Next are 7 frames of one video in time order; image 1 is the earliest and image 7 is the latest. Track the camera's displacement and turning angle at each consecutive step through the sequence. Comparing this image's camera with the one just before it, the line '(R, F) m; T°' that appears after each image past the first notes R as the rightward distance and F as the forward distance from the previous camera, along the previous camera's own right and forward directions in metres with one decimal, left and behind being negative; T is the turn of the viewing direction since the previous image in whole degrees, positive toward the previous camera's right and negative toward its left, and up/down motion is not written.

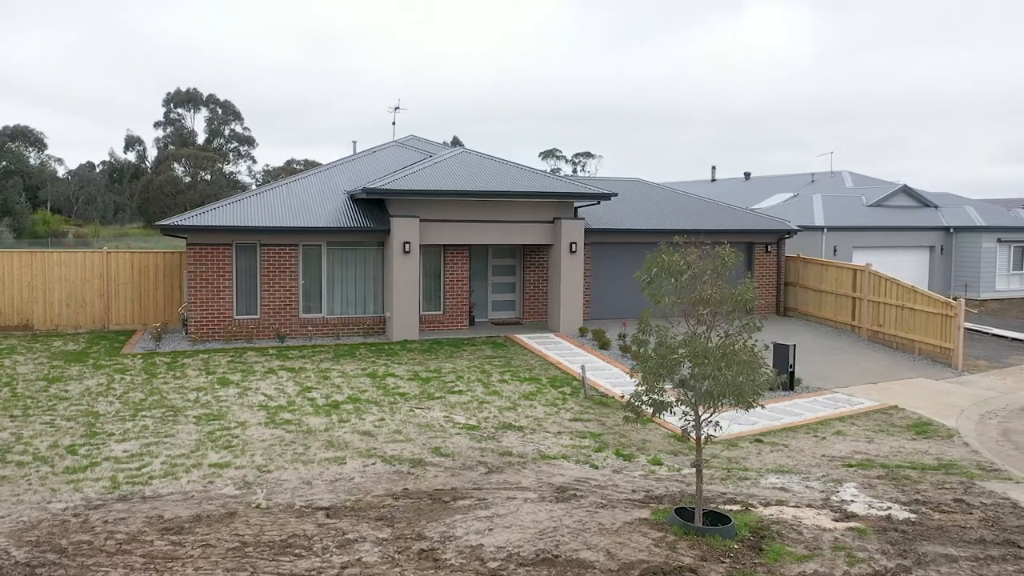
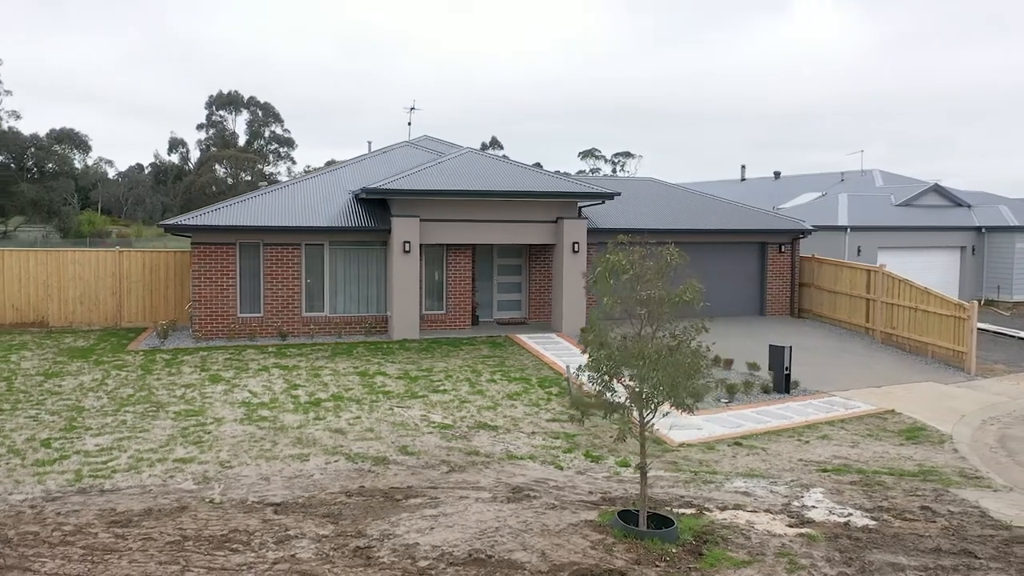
(+0.8, 0.0) m; -3°
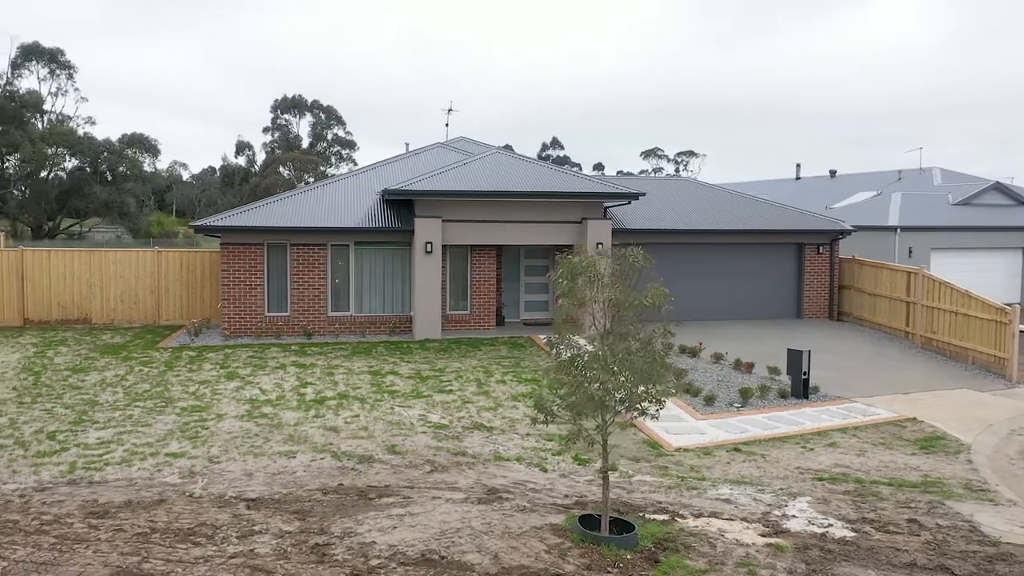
(+0.8, 0.0) m; -5°
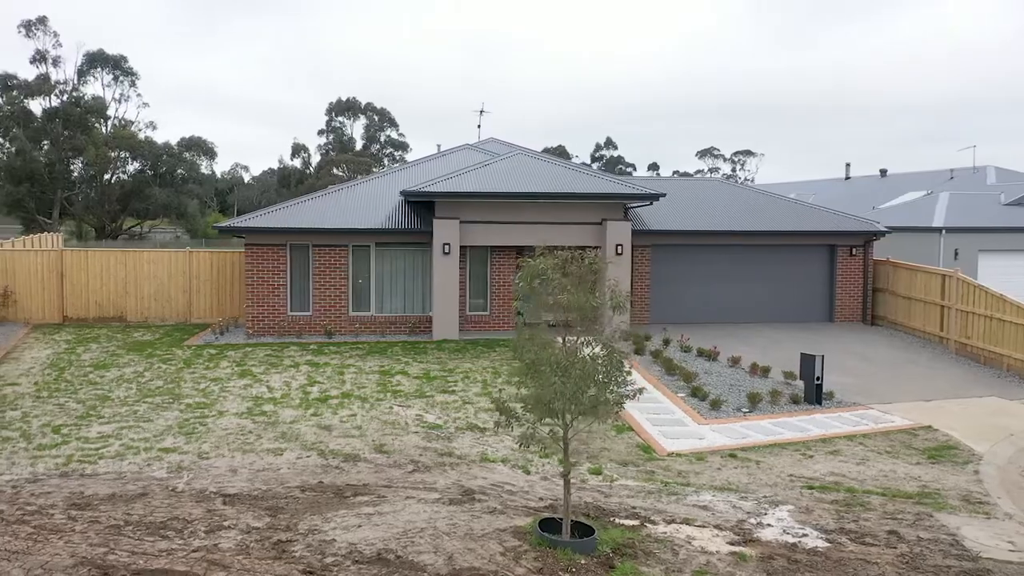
(+0.8, 0.0) m; -4°
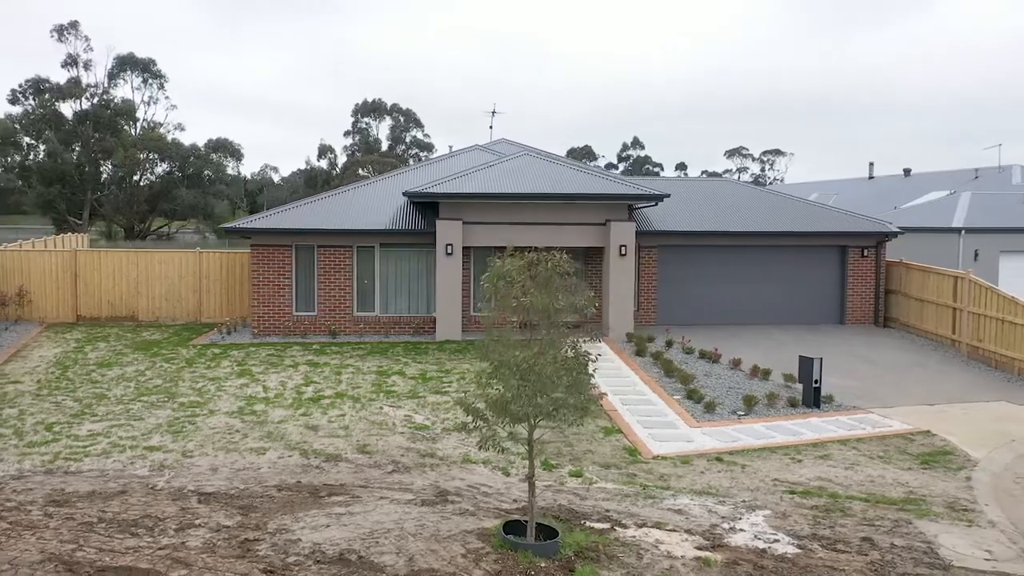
(+0.5, 0.0) m; -2°
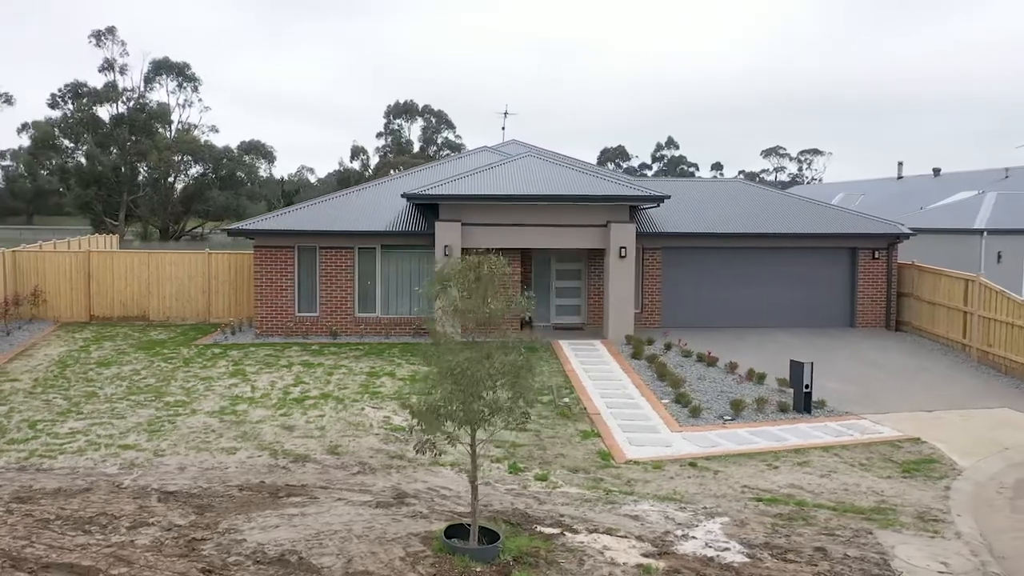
(+0.8, 0.0) m; -3°
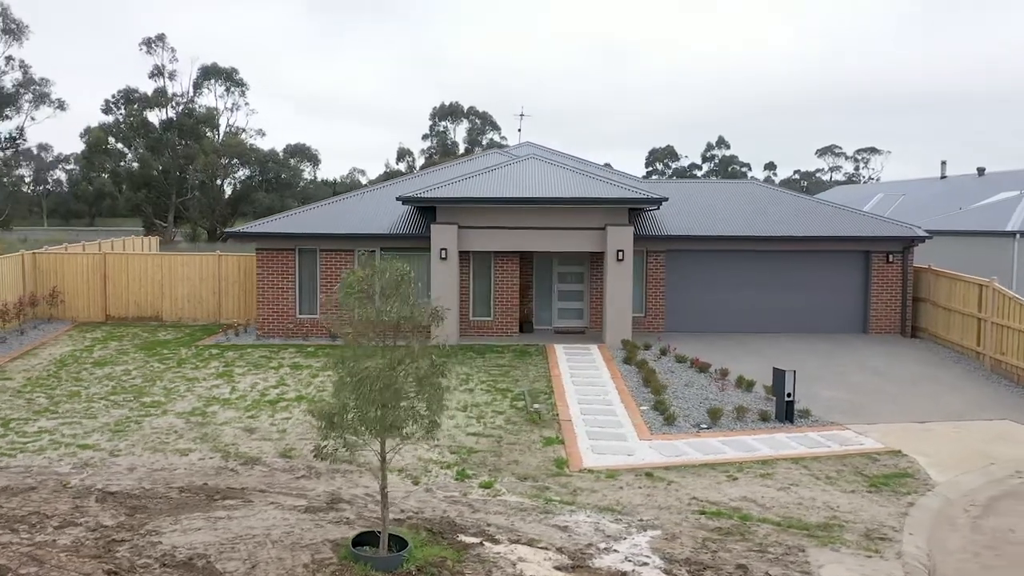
(+1.1, +0.1) m; -4°
